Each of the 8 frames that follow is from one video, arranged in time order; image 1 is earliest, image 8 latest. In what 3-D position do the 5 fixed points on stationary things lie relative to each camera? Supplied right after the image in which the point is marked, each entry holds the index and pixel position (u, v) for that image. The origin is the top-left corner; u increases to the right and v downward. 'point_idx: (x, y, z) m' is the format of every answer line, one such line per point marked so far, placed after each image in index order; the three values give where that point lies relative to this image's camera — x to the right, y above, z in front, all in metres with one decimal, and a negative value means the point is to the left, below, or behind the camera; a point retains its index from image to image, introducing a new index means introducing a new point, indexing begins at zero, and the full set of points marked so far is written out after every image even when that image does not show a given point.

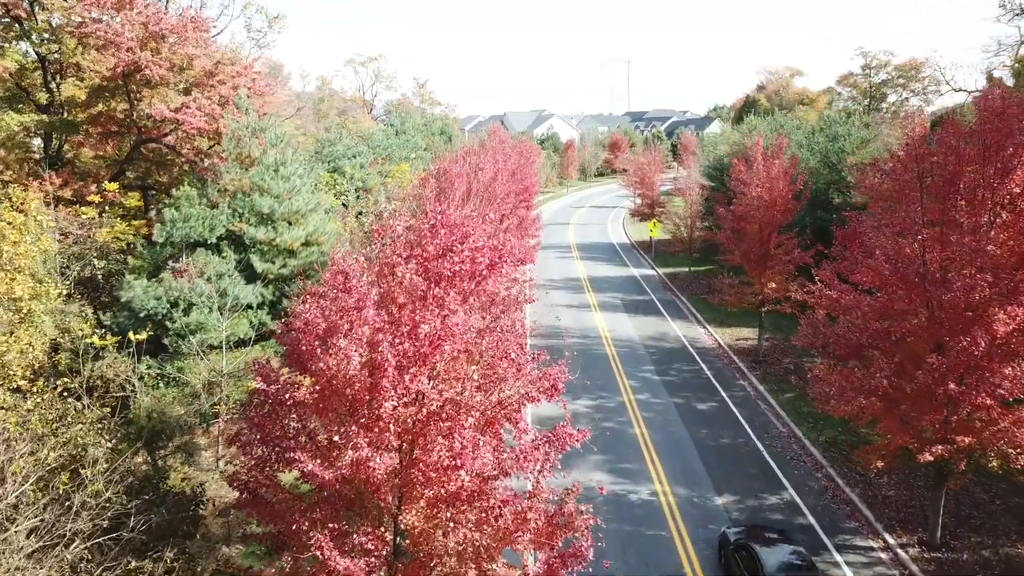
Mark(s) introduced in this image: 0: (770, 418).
0: (+7.2, -3.8, +16.2) m
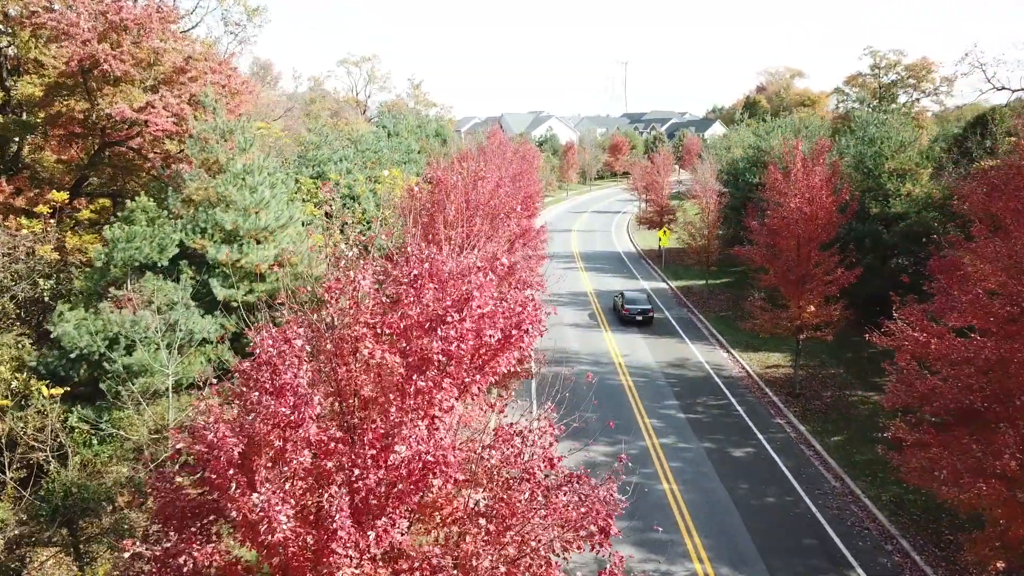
0: (+7.3, -4.4, +13.9) m
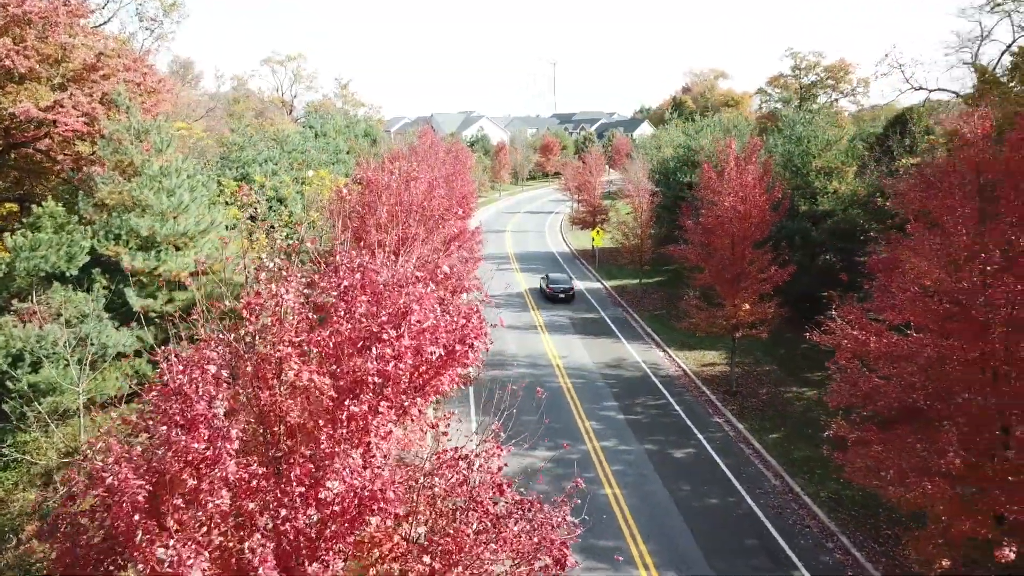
0: (+5.9, -4.3, +14.3) m
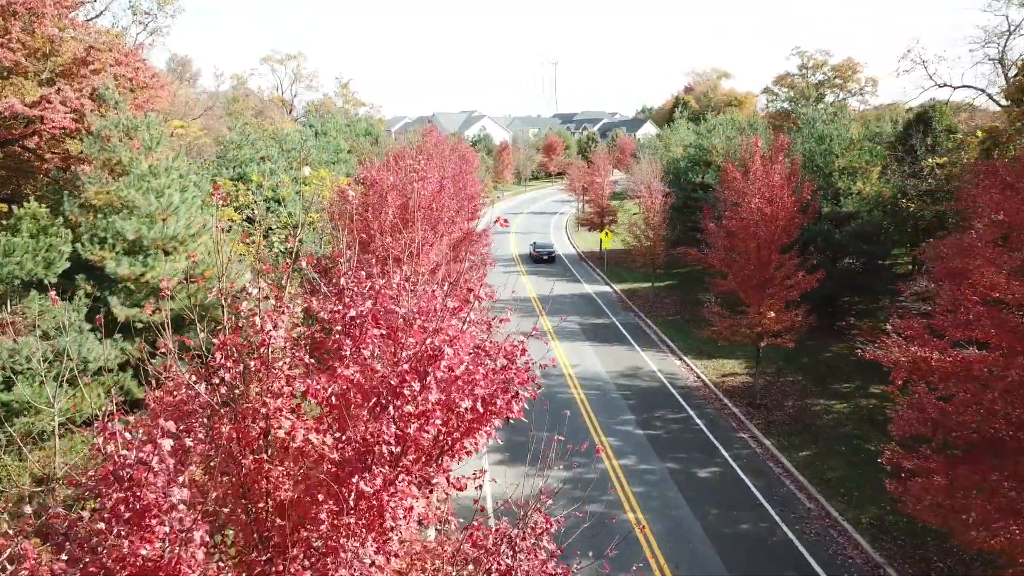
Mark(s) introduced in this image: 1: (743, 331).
0: (+6.3, -4.5, +13.3) m
1: (+6.6, -1.3, +16.9) m
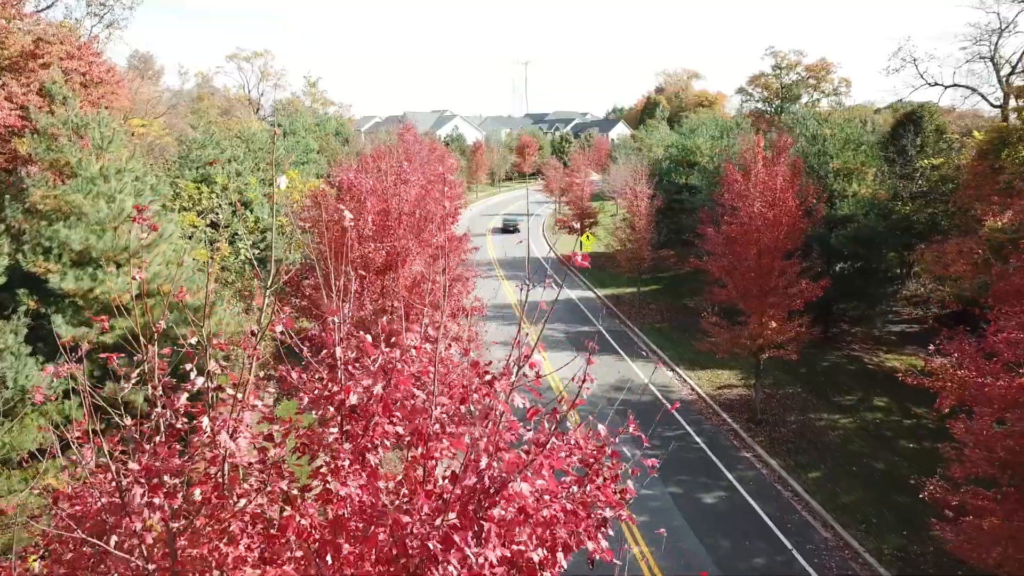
0: (+6.2, -4.7, +12.5) m
1: (+6.3, -1.5, +16.1) m
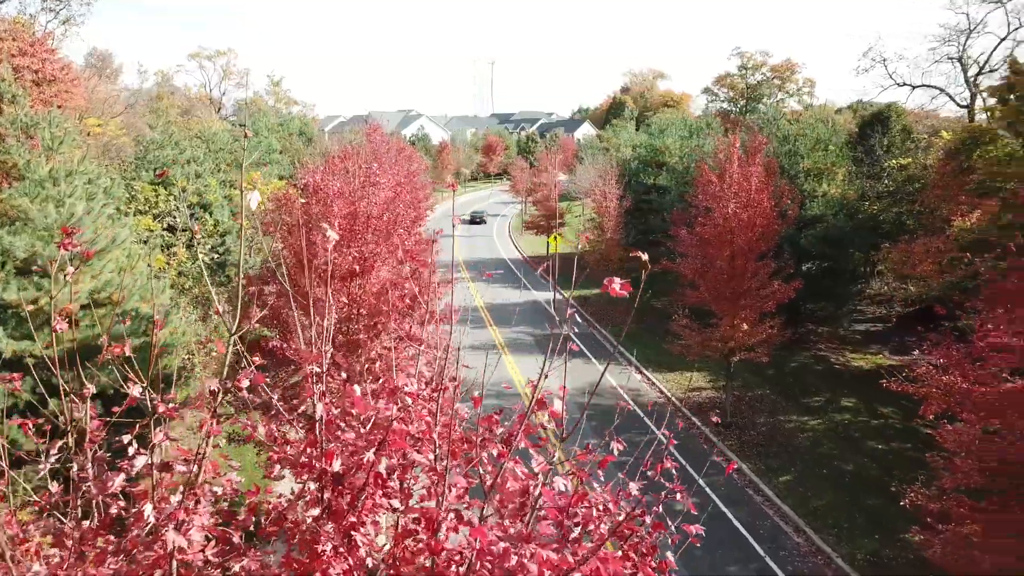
0: (+5.6, -4.8, +12.3) m
1: (+5.5, -1.5, +15.9) m
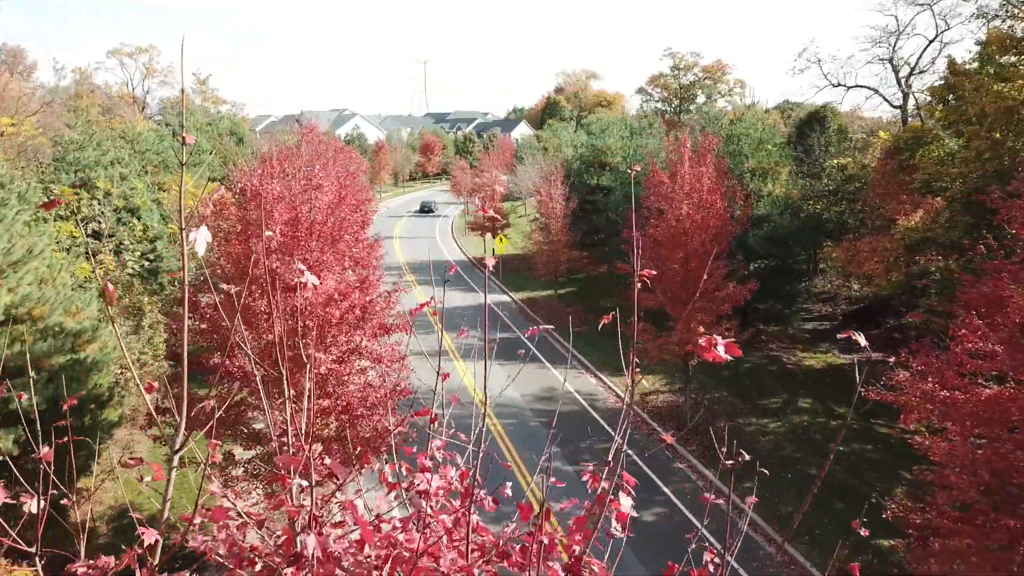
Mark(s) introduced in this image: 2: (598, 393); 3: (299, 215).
0: (+4.7, -4.9, +11.9) m
1: (+4.2, -1.6, +15.6) m
2: (+2.6, -3.2, +18.0) m
3: (-4.4, +1.3, +11.0) m
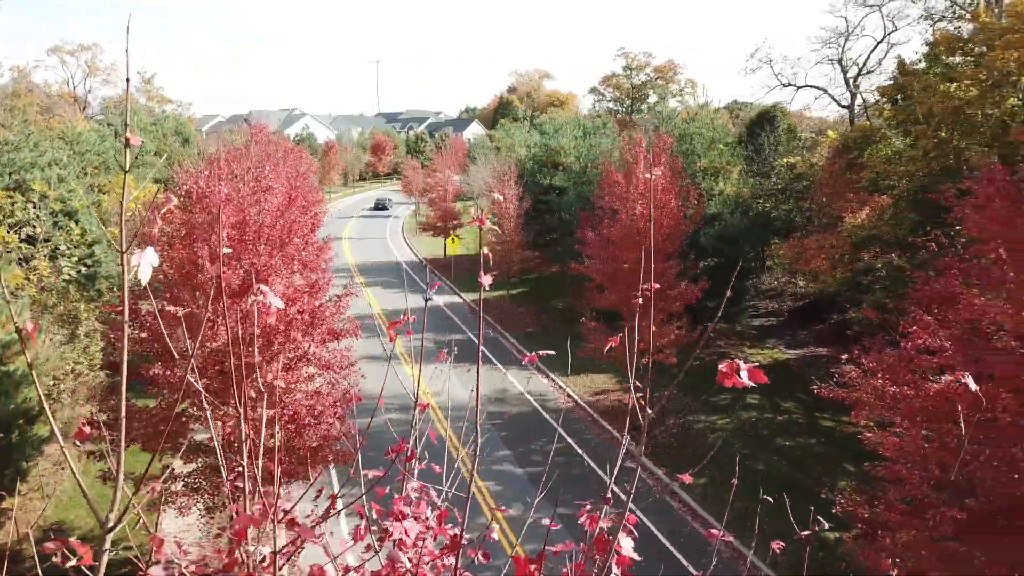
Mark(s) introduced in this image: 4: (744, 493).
0: (+3.9, -4.9, +11.7) m
1: (+3.0, -1.6, +15.3) m
2: (+1.3, -3.3, +17.6) m
3: (-5.2, +1.2, +10.1) m
4: (+5.2, -4.6, +13.0) m
